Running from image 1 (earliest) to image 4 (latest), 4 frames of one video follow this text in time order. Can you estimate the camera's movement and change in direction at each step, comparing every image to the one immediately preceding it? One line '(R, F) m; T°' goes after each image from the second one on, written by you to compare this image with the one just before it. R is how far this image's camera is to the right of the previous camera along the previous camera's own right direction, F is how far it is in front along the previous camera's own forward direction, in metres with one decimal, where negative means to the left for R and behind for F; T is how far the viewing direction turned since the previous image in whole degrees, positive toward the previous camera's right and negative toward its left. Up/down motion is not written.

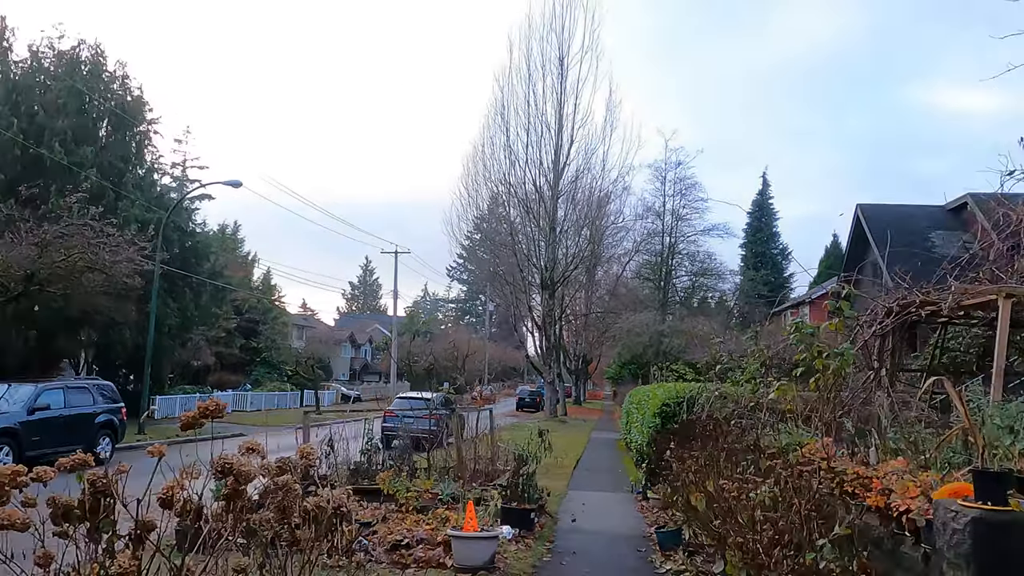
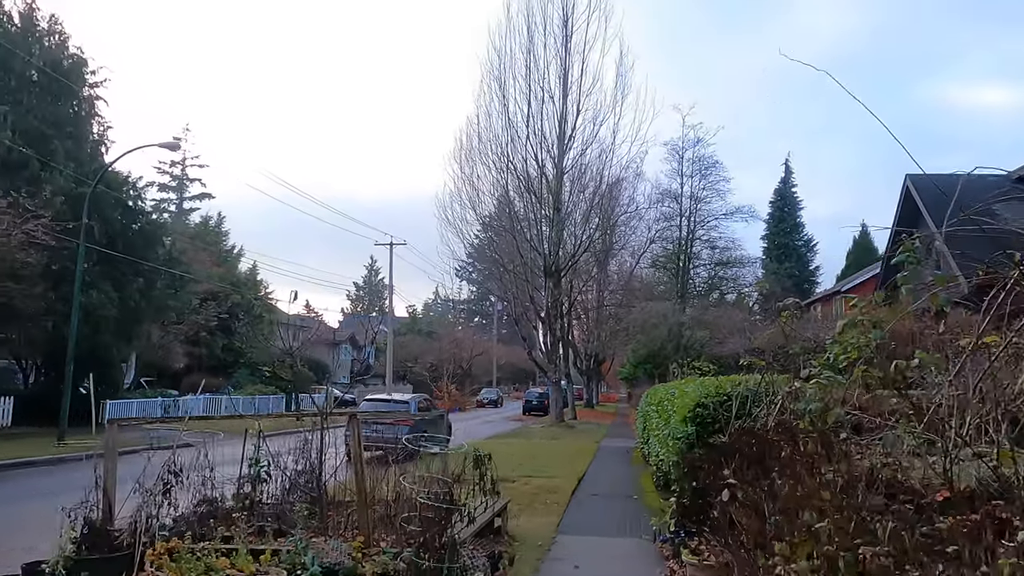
(+0.5, +3.6) m; -1°
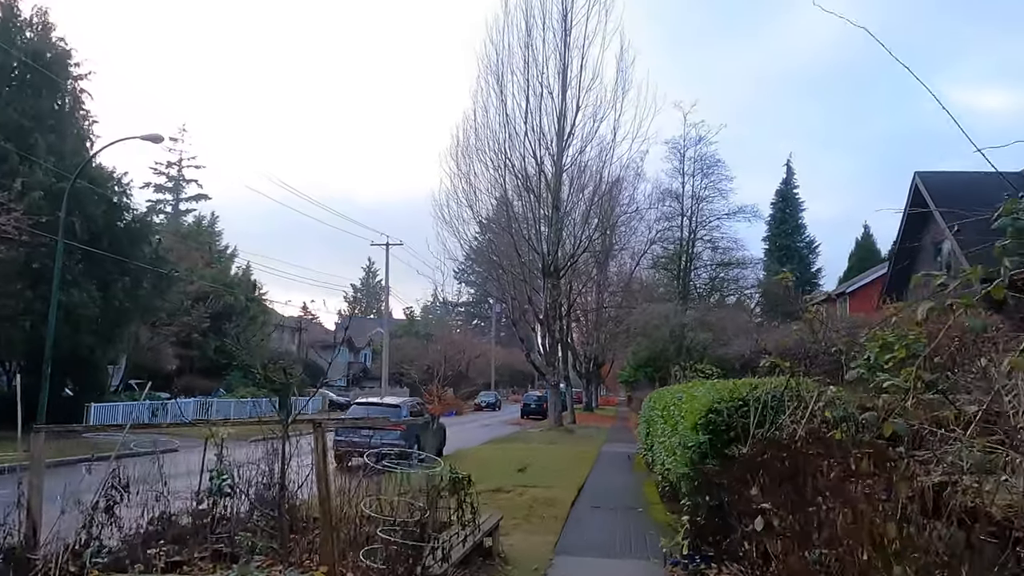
(0.0, +0.7) m; 0°
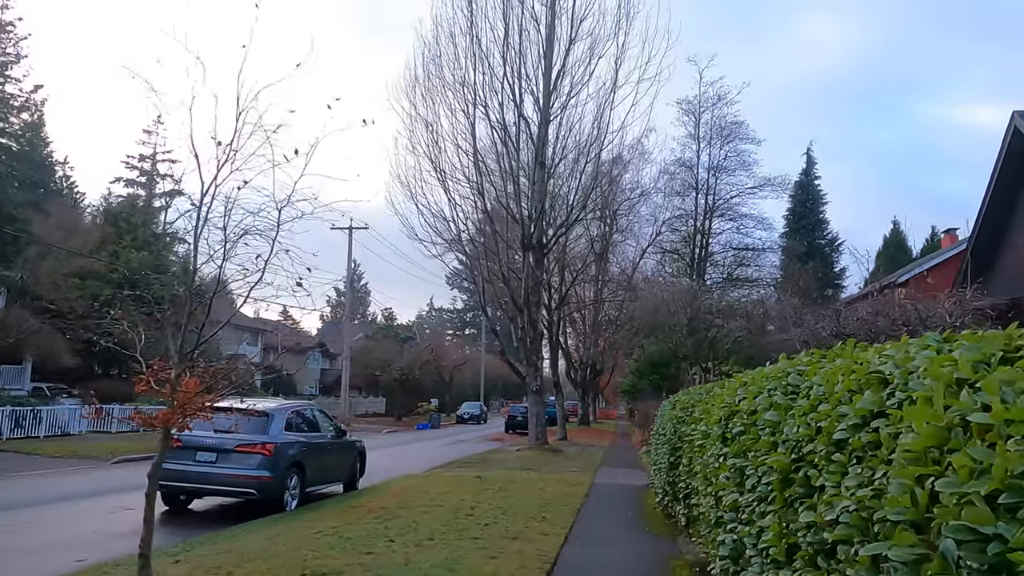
(+0.8, +6.1) m; 0°
